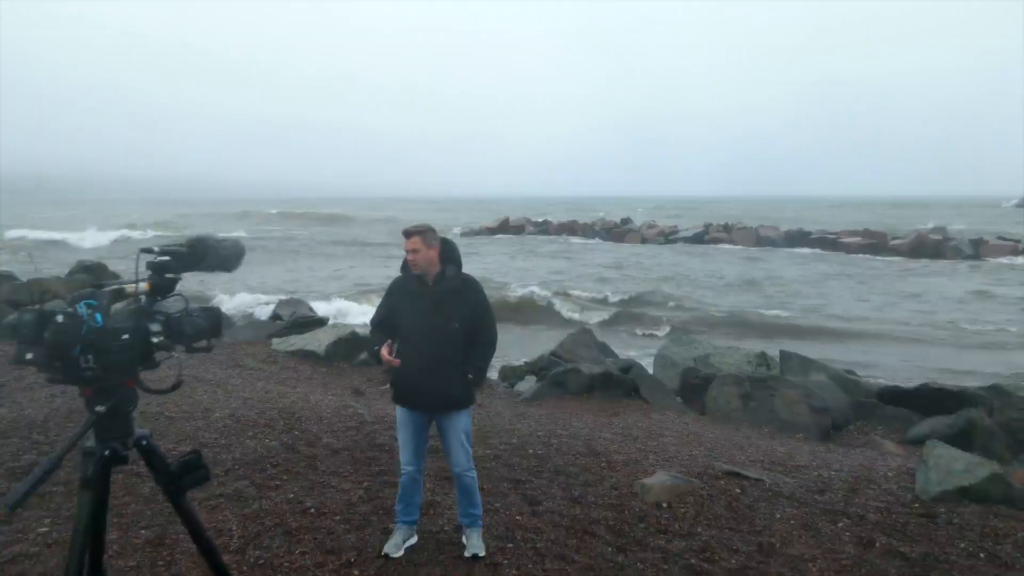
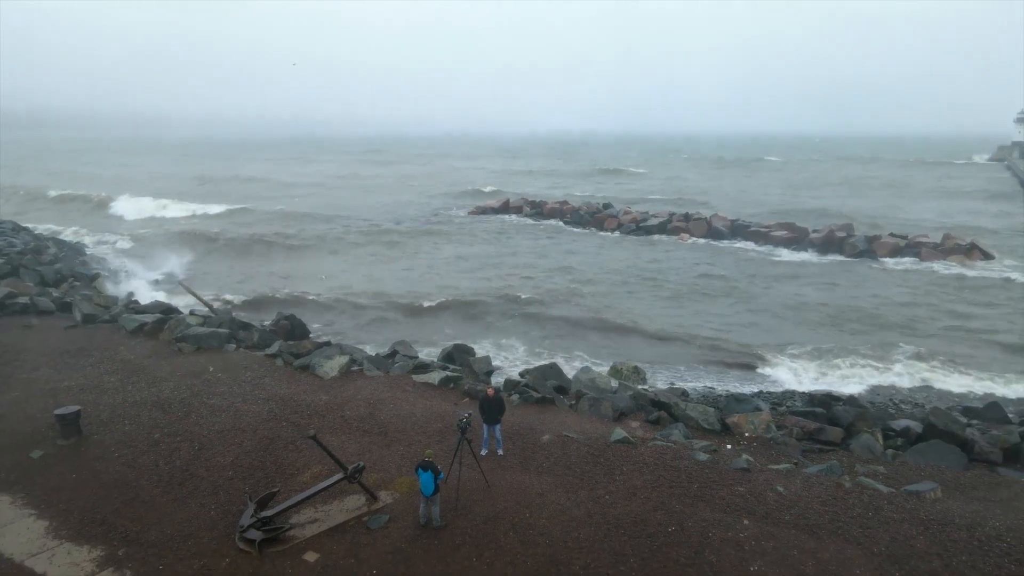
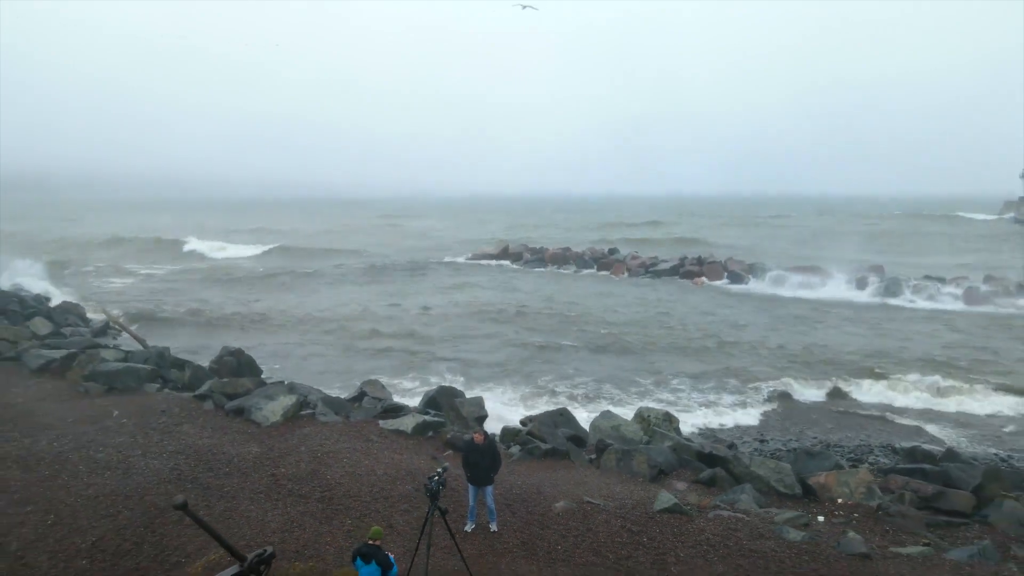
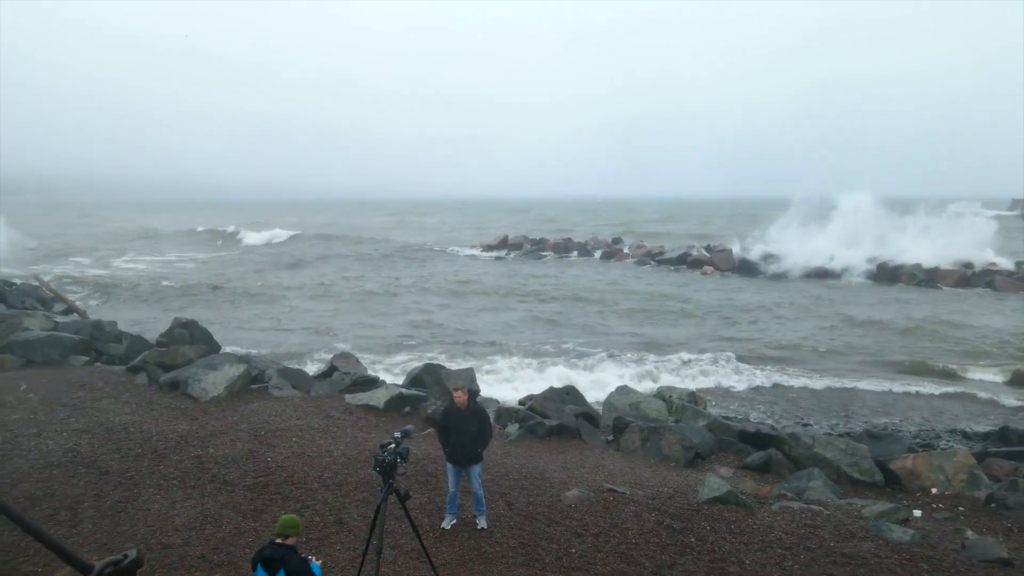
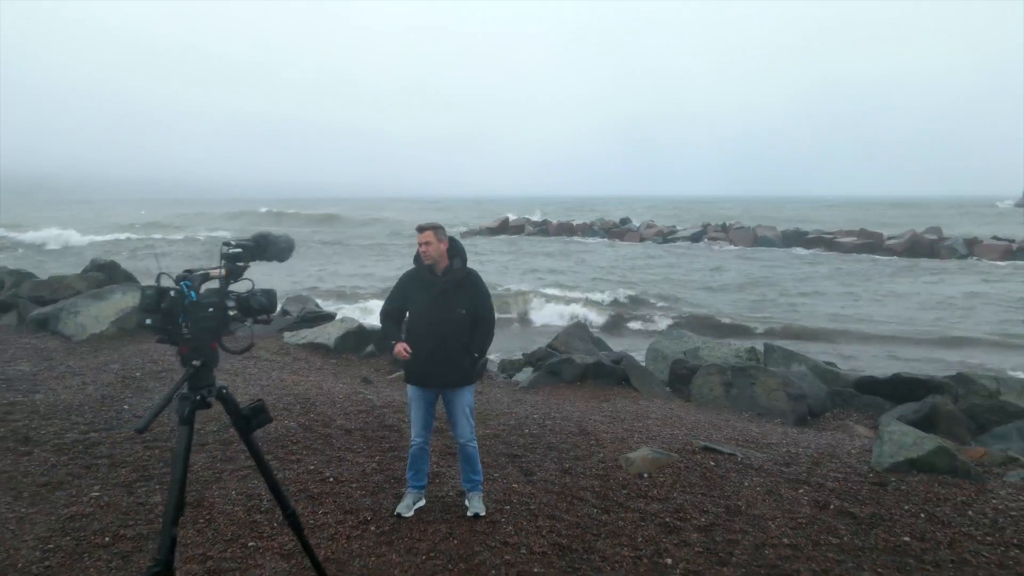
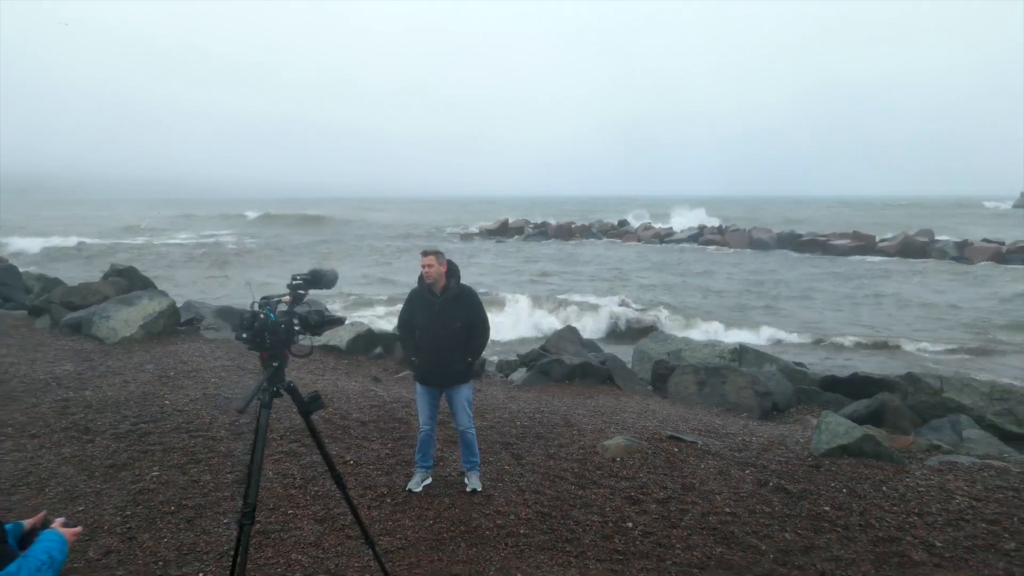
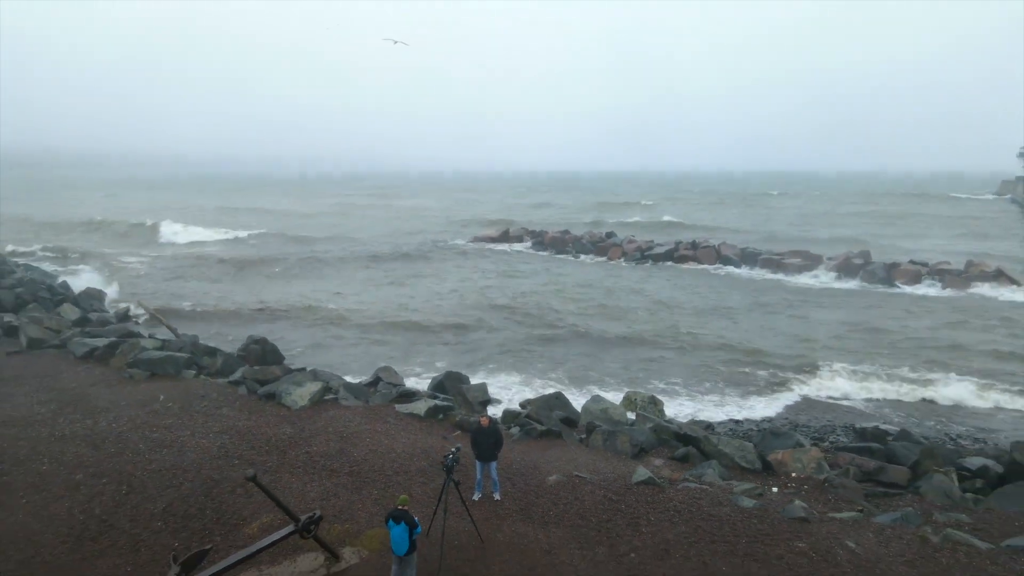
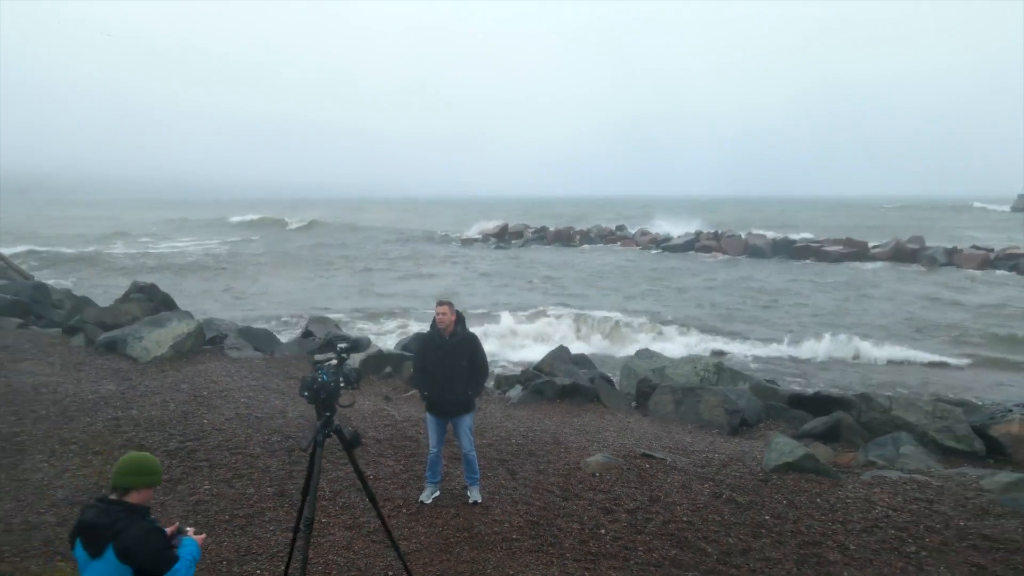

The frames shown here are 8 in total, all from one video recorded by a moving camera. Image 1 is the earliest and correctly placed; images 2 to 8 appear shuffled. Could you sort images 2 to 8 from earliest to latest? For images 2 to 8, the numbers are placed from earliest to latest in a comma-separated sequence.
5, 6, 8, 4, 3, 7, 2
